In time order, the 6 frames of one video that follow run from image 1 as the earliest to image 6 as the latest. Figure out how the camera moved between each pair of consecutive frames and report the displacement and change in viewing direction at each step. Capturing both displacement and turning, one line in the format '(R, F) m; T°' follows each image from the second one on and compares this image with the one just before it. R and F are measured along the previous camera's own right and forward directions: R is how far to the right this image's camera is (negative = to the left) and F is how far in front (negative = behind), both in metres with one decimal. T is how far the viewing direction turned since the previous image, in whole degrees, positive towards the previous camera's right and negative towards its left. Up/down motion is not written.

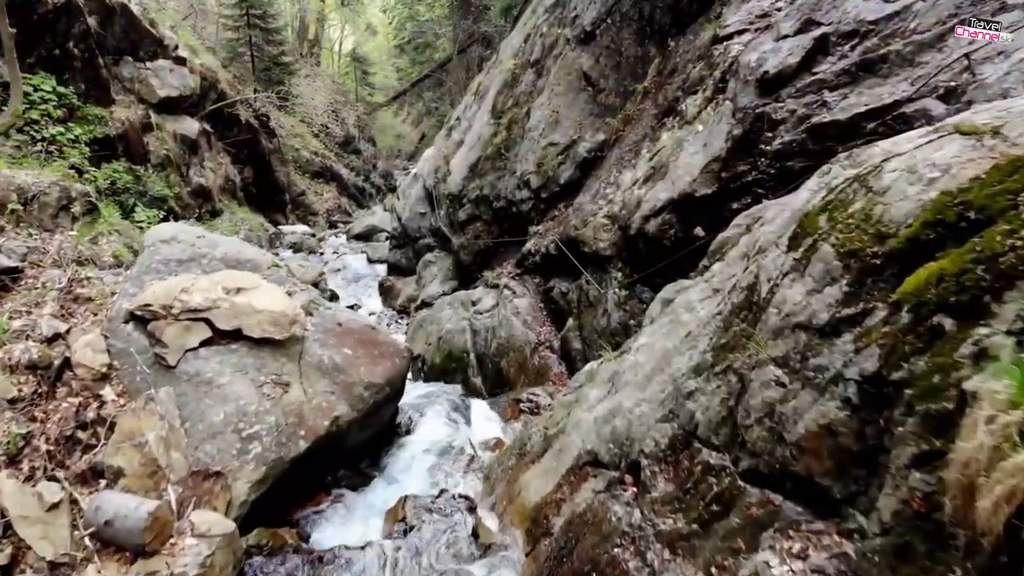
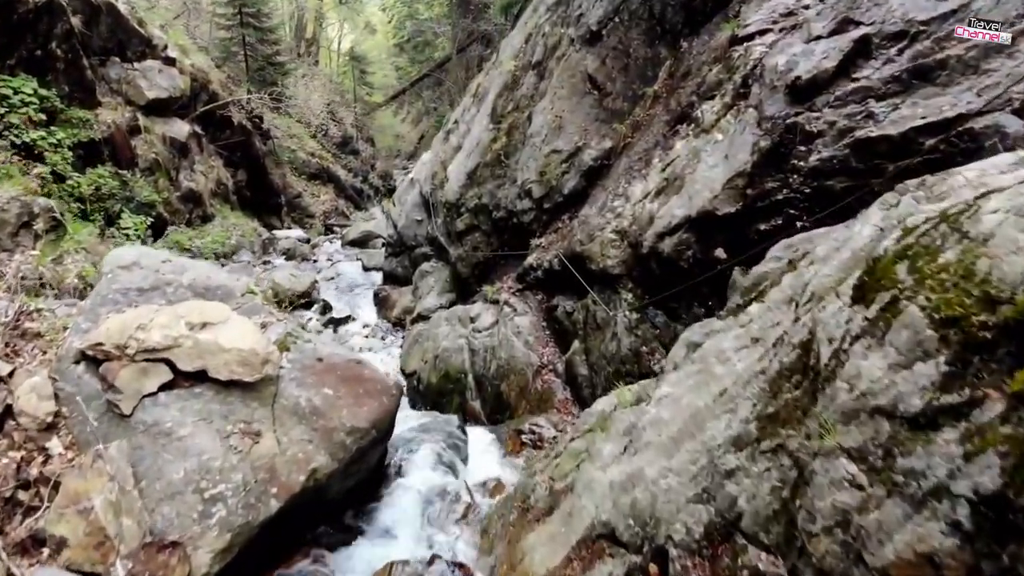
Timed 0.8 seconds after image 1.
(0.0, +0.7) m; 0°
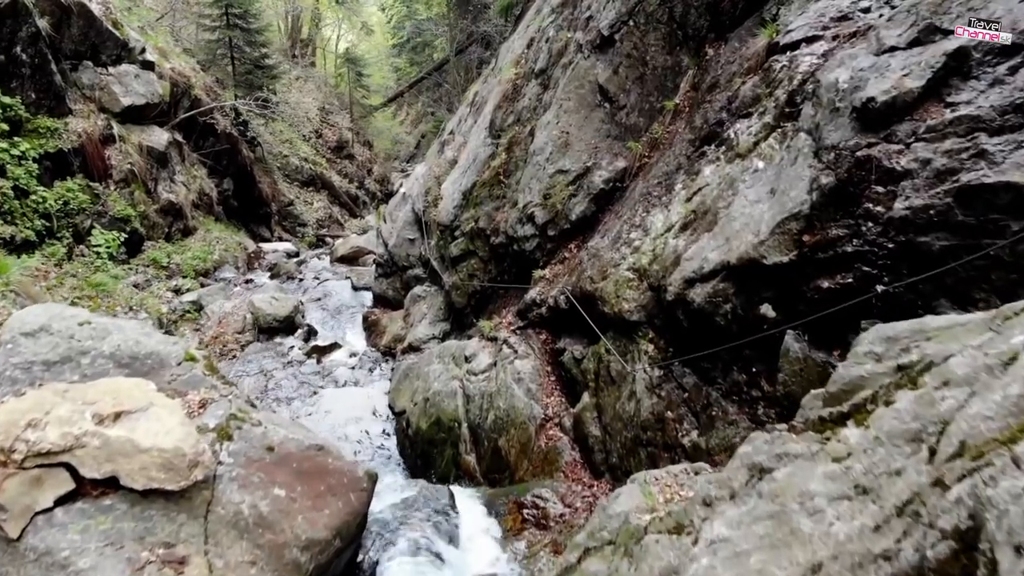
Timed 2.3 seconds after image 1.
(0.0, +1.1) m; 0°
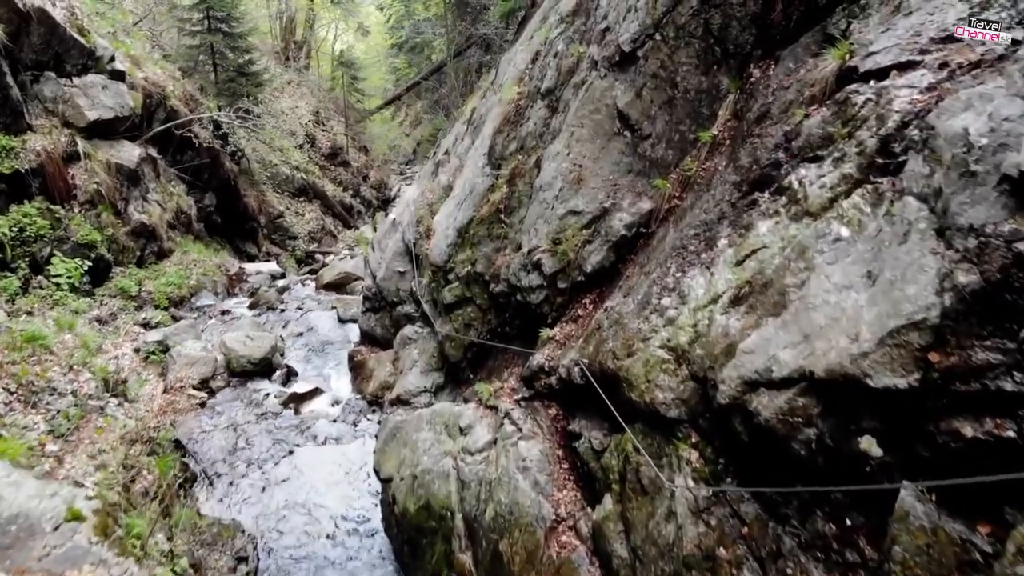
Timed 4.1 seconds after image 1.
(0.0, +1.4) m; 0°
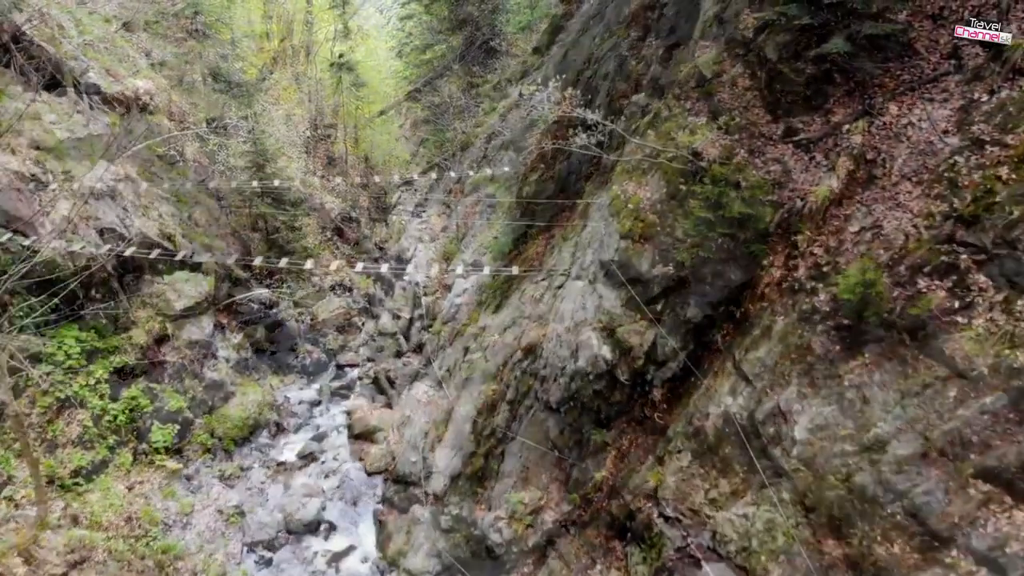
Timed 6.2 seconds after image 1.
(-0.4, +1.6) m; 0°
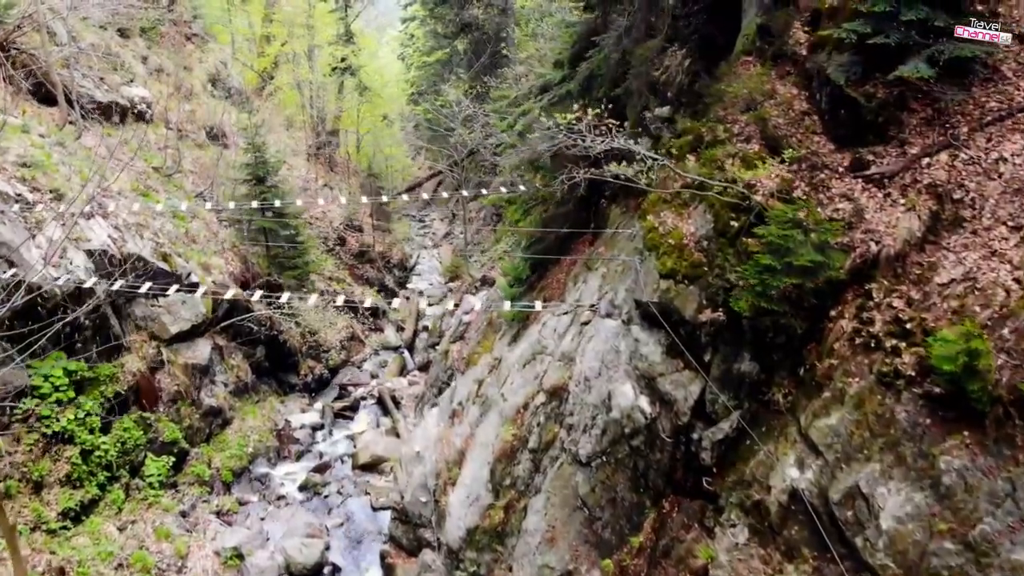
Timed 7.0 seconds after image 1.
(-0.2, +0.6) m; 0°
